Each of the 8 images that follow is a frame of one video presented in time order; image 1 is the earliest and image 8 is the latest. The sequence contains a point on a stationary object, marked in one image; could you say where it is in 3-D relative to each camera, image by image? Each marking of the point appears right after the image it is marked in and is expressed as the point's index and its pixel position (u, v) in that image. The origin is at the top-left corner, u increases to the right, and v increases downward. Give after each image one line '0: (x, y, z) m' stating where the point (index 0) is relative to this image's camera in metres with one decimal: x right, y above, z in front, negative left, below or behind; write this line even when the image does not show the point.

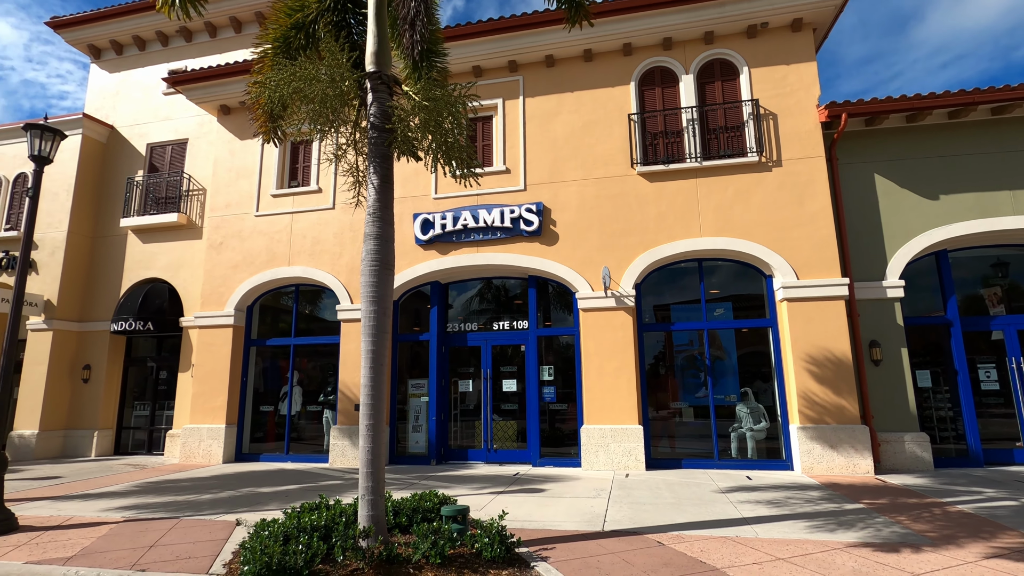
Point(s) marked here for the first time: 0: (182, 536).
0: (-3.8, -2.9, +6.2) m
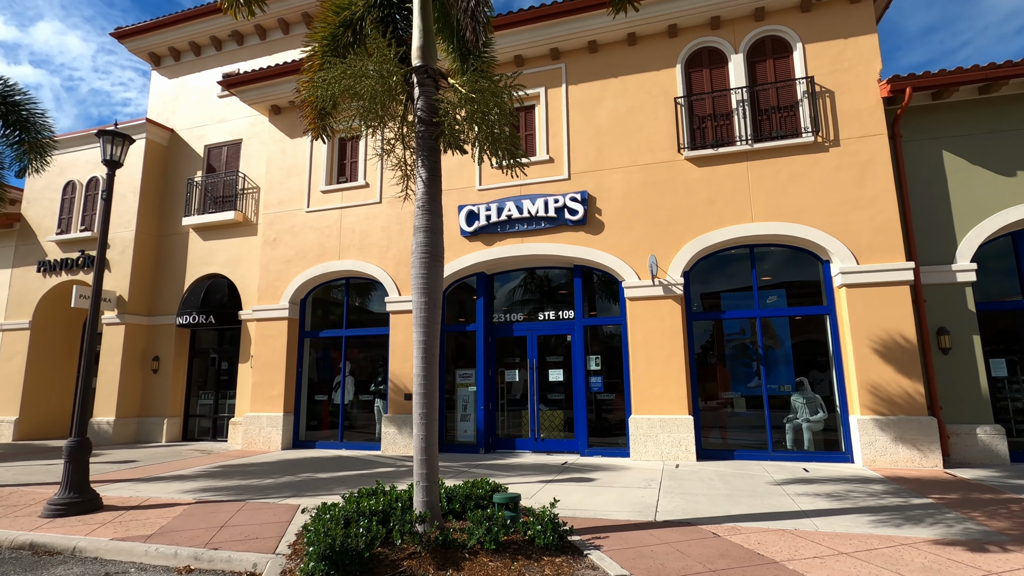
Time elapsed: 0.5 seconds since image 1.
0: (-3.2, -2.8, +6.5) m
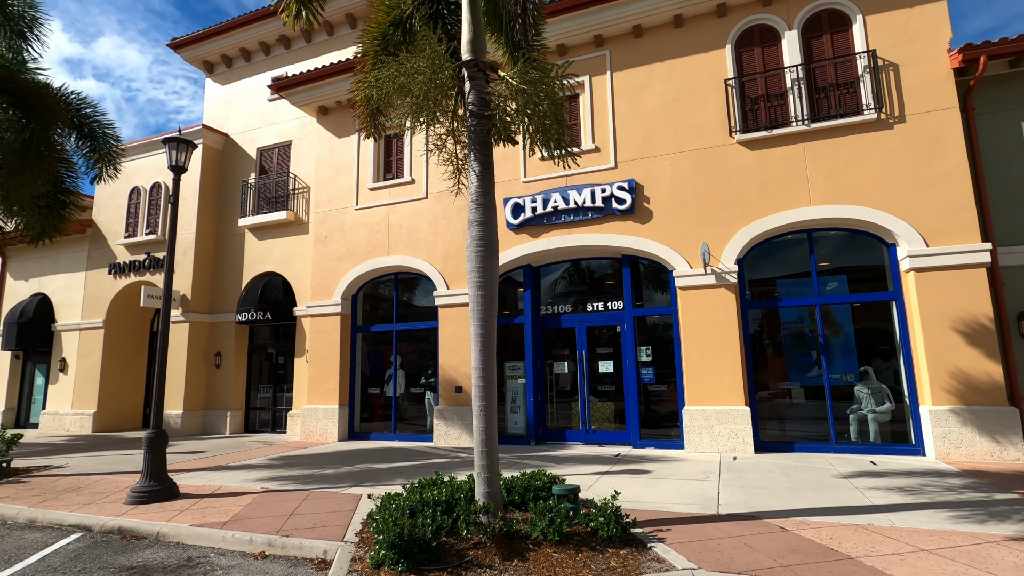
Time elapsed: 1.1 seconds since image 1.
0: (-2.5, -2.8, +6.8) m
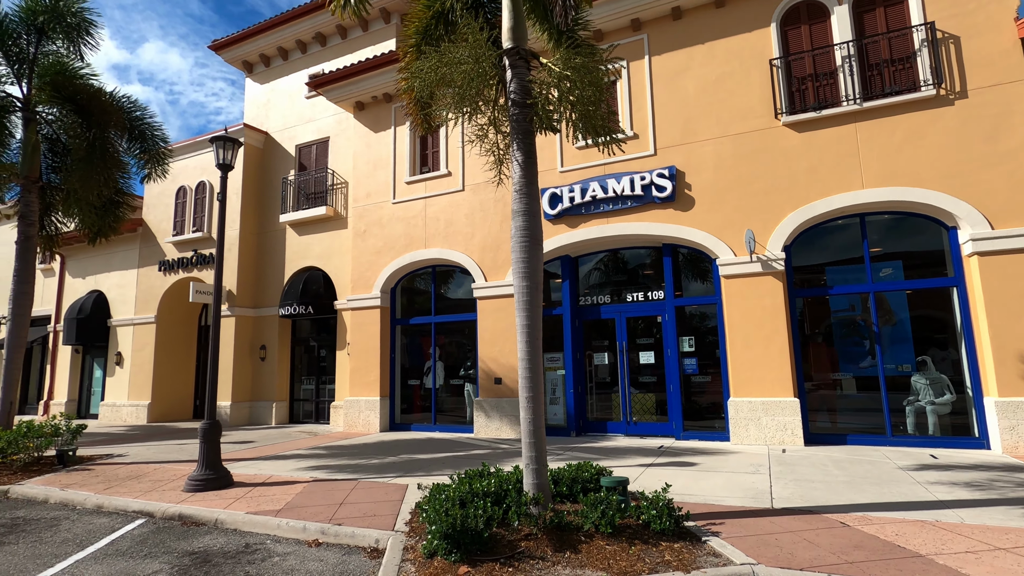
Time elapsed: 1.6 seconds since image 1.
0: (-1.9, -2.7, +6.9) m
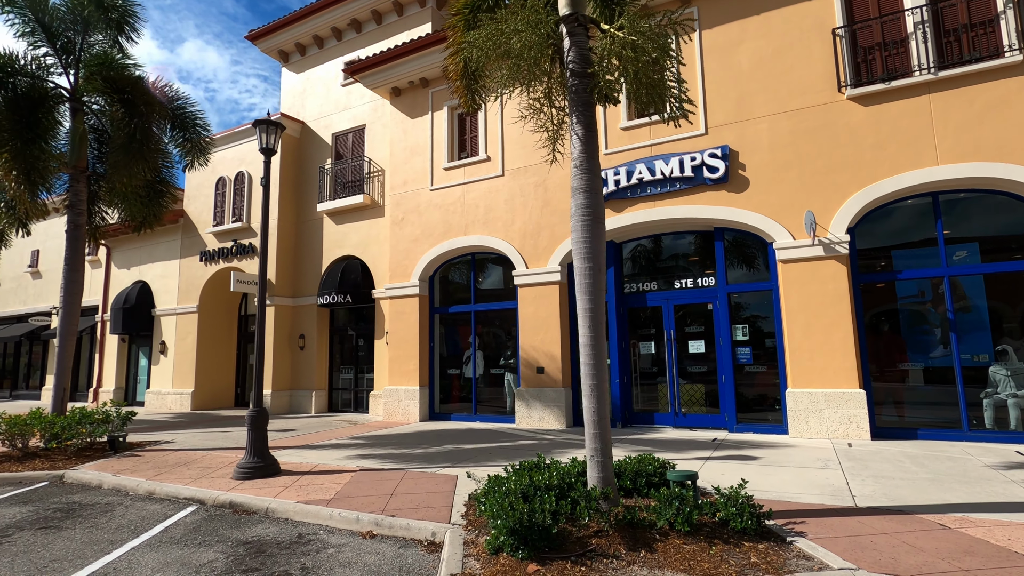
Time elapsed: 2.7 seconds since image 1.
0: (-1.2, -2.5, +6.7) m
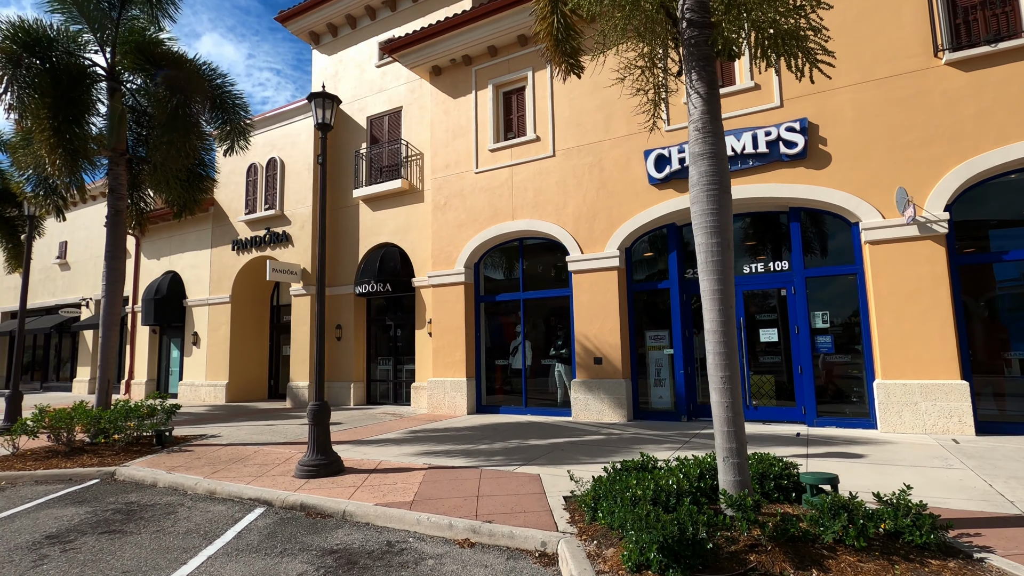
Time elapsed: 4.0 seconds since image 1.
0: (-0.2, -2.3, +6.1) m
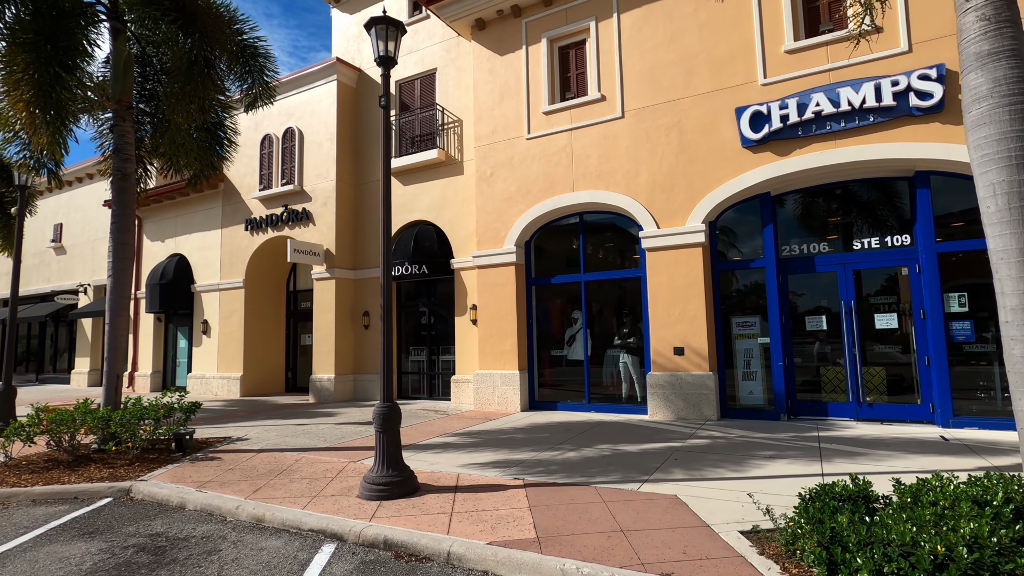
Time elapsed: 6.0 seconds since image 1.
0: (+1.1, -2.0, +4.7) m
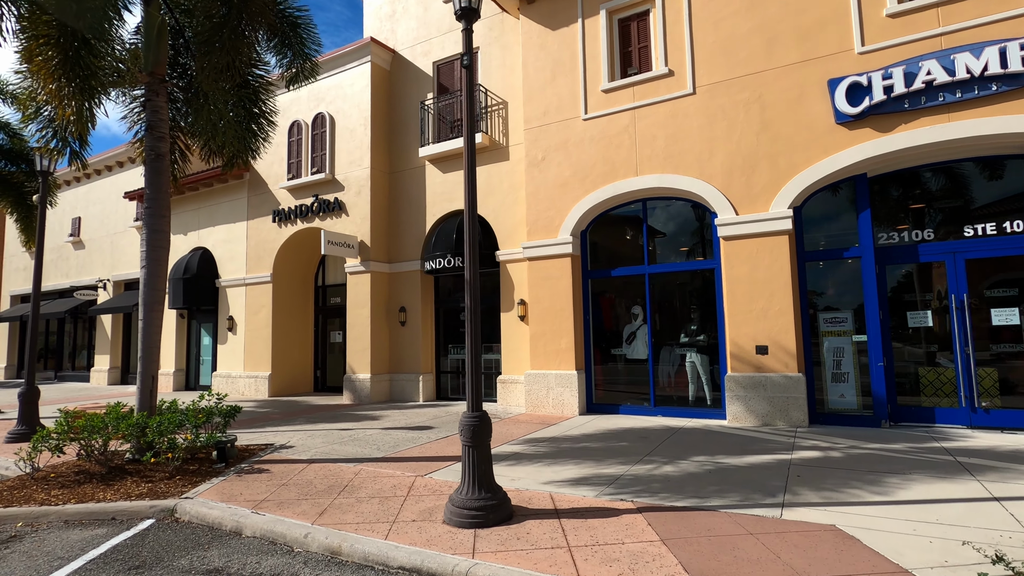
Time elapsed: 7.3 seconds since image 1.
0: (+2.1, -1.9, +3.8) m
